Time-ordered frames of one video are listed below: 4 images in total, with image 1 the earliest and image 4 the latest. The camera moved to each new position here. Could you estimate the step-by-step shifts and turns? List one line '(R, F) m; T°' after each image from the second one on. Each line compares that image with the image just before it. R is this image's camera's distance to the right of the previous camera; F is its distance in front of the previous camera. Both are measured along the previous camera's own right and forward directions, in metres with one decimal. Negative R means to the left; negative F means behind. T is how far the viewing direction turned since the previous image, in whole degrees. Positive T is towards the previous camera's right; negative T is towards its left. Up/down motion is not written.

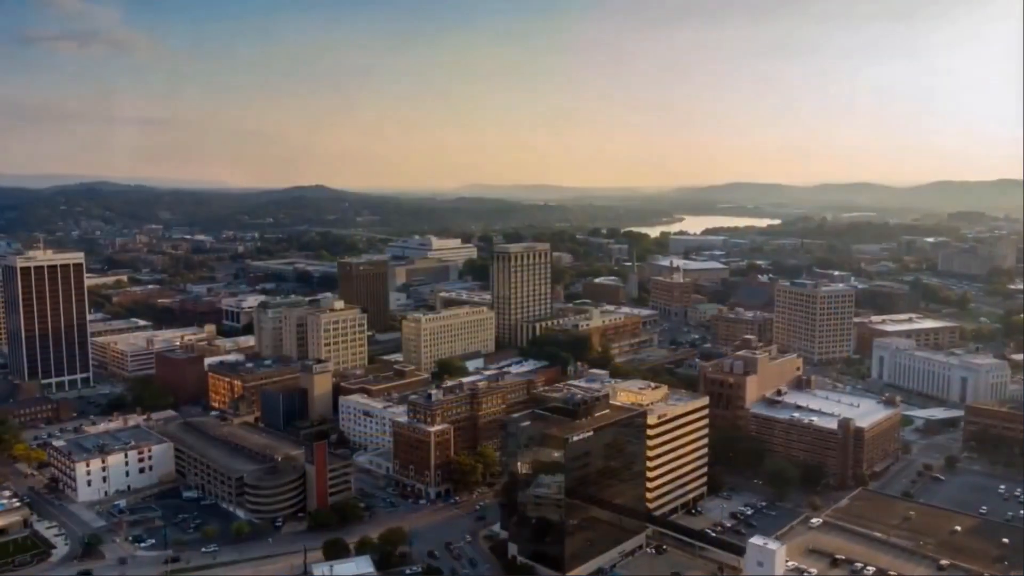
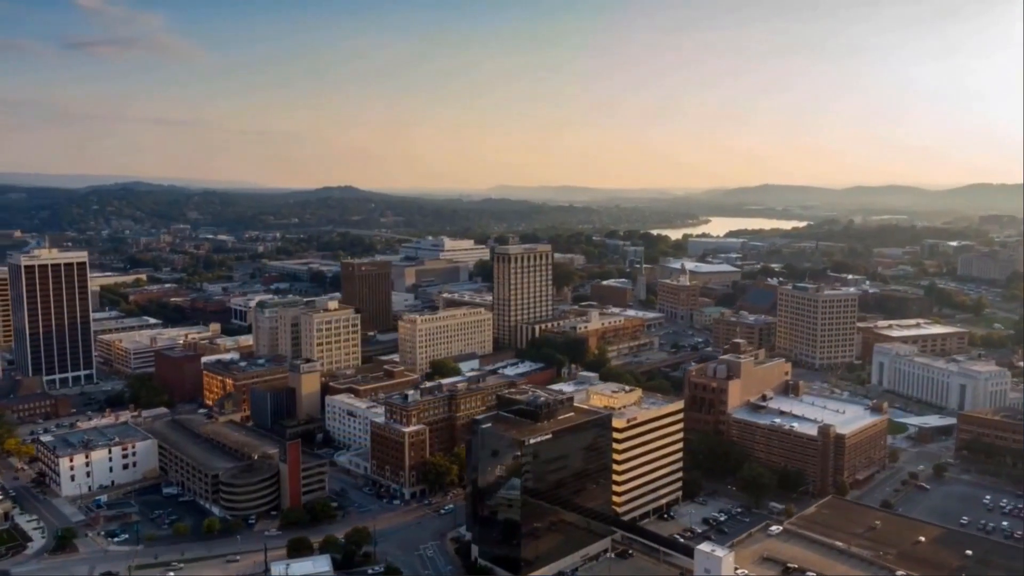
(+0.7, 0.0) m; -2°
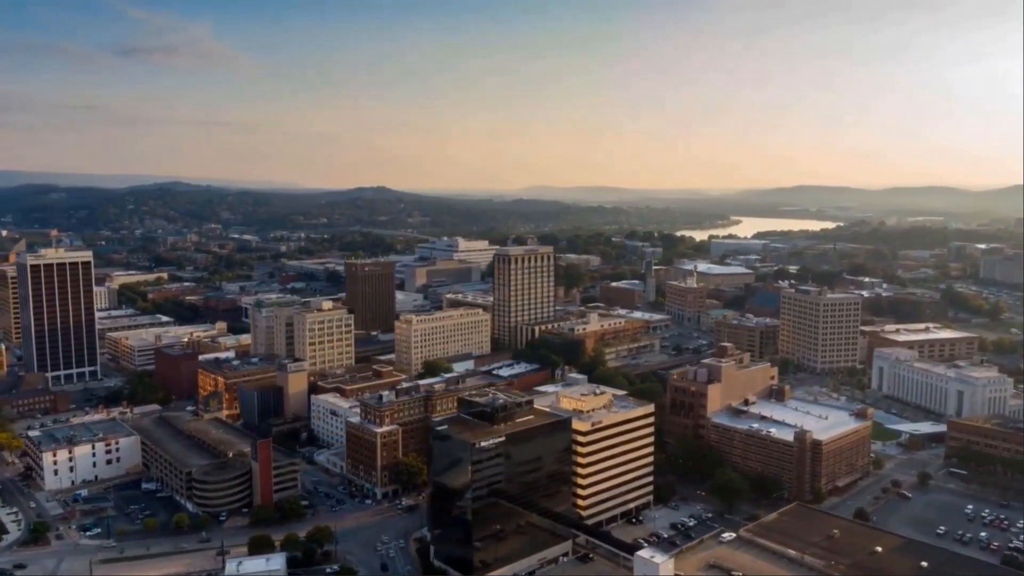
(+0.8, 0.0) m; -2°
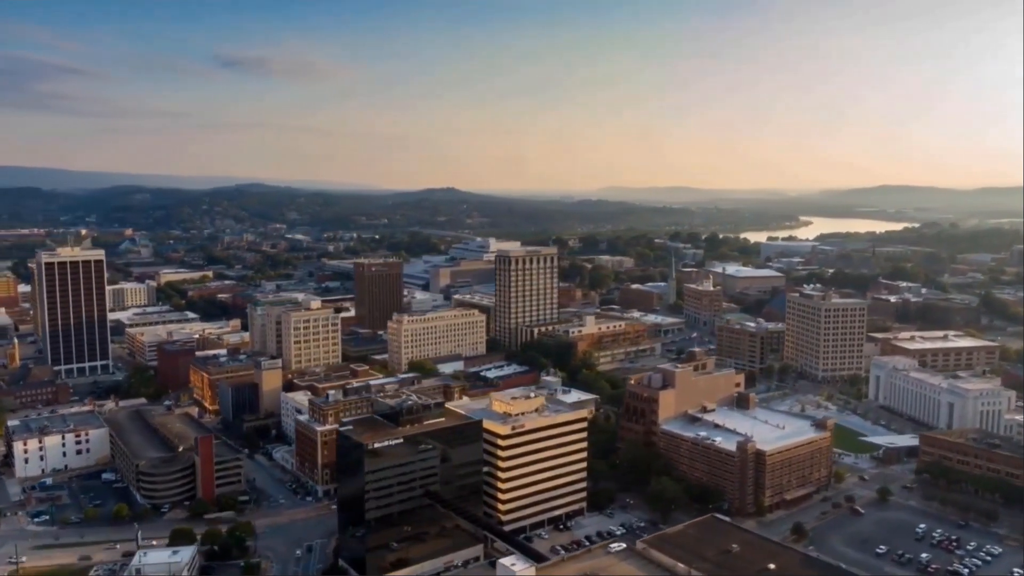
(+1.7, +0.1) m; -5°
